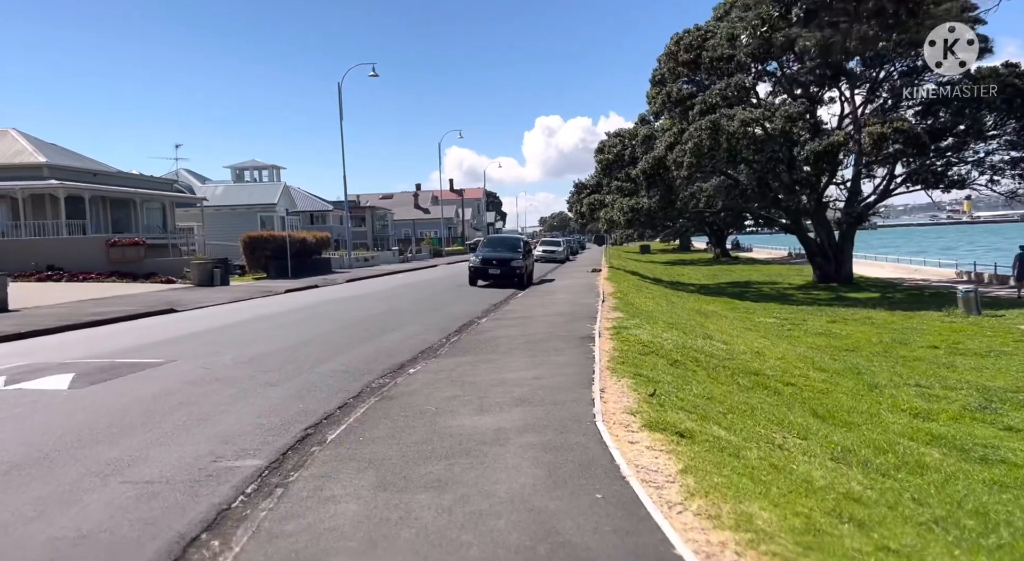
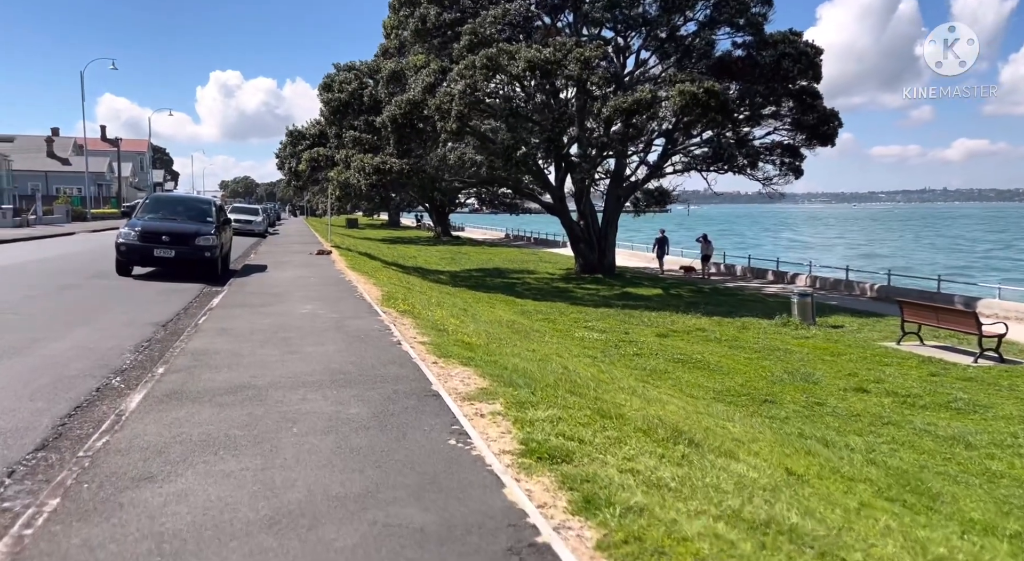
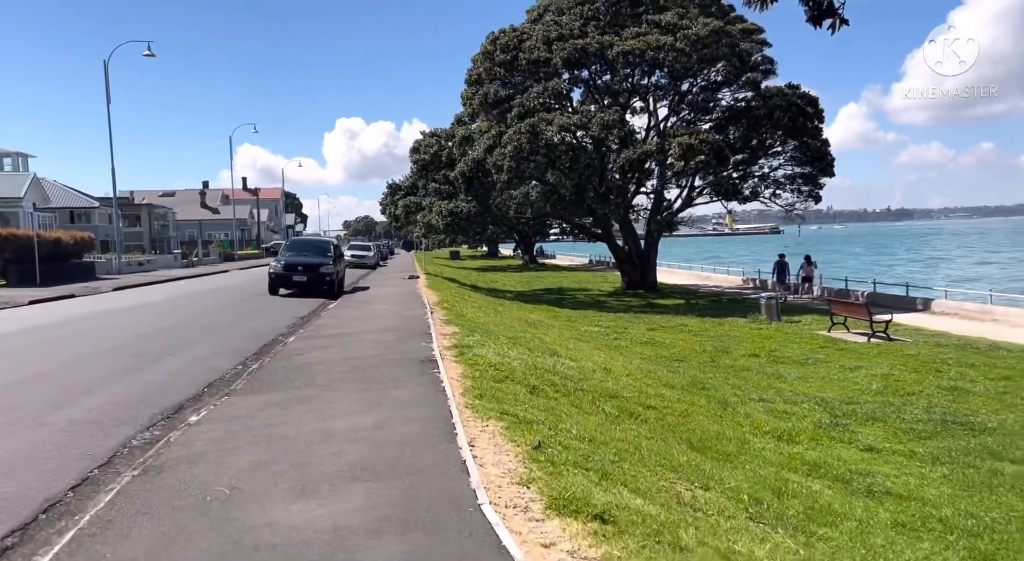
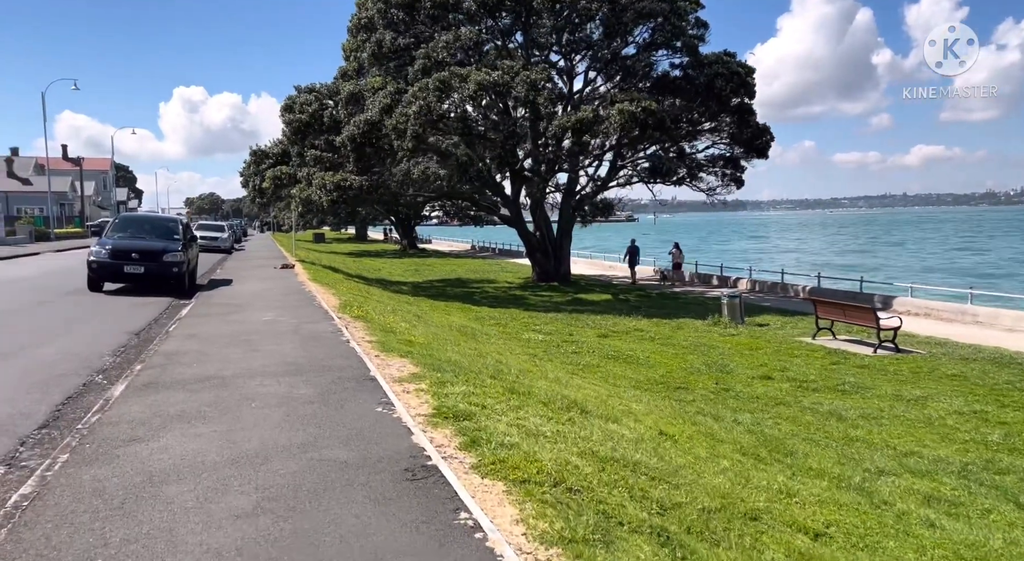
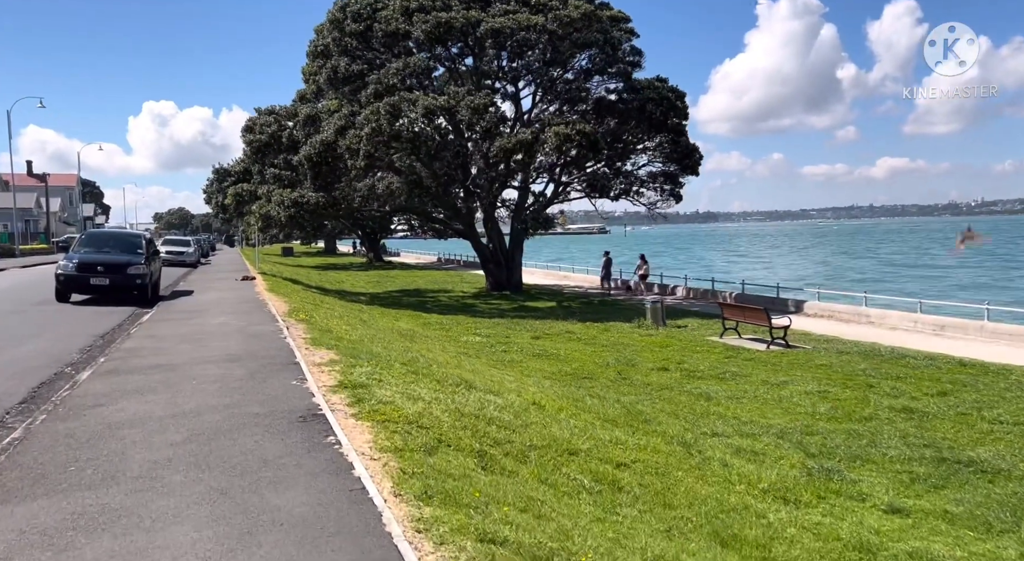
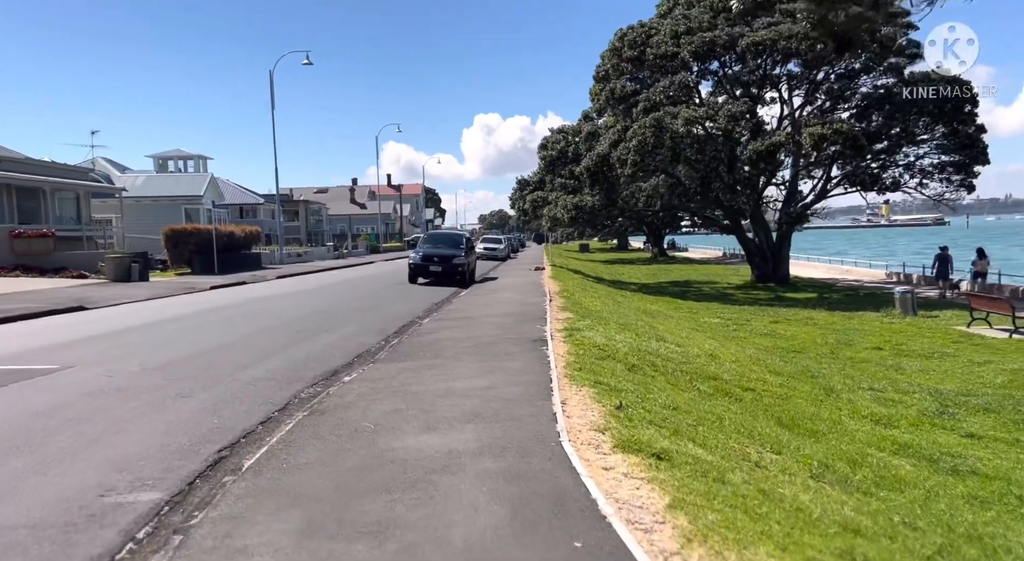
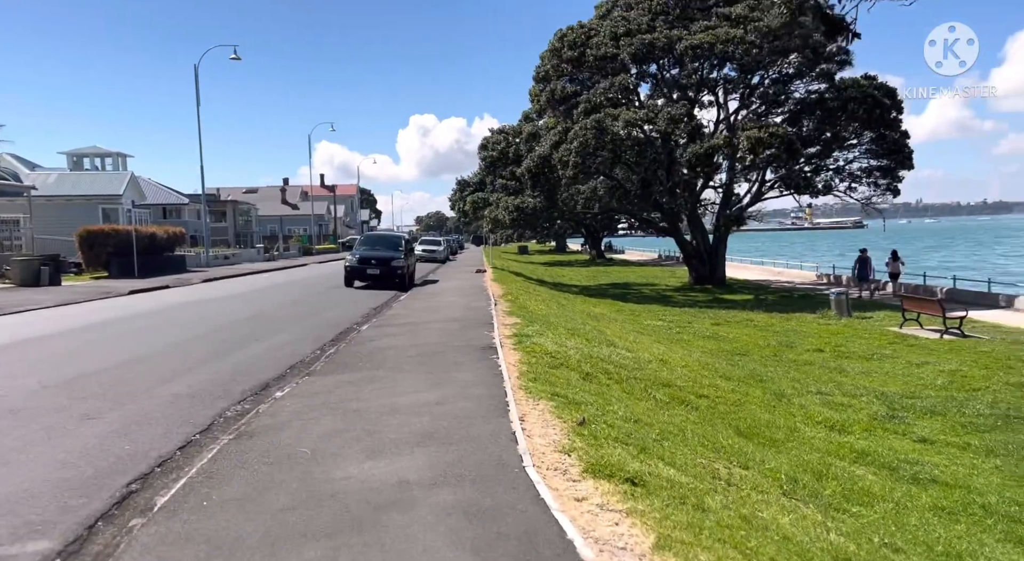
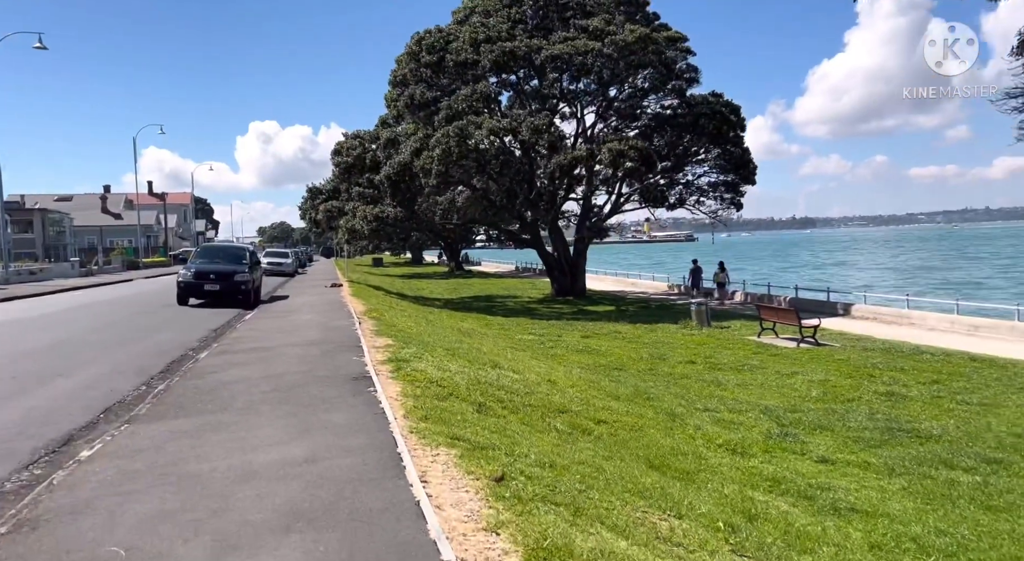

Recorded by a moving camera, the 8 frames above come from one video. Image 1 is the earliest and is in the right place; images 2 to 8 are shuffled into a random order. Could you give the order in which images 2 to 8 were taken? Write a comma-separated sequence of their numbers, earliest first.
6, 7, 3, 8, 5, 4, 2
